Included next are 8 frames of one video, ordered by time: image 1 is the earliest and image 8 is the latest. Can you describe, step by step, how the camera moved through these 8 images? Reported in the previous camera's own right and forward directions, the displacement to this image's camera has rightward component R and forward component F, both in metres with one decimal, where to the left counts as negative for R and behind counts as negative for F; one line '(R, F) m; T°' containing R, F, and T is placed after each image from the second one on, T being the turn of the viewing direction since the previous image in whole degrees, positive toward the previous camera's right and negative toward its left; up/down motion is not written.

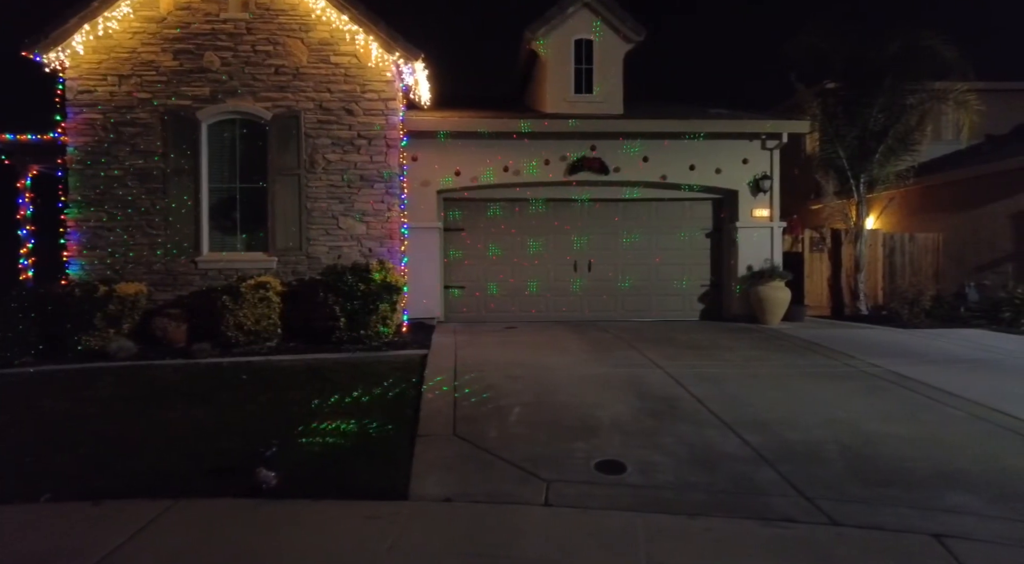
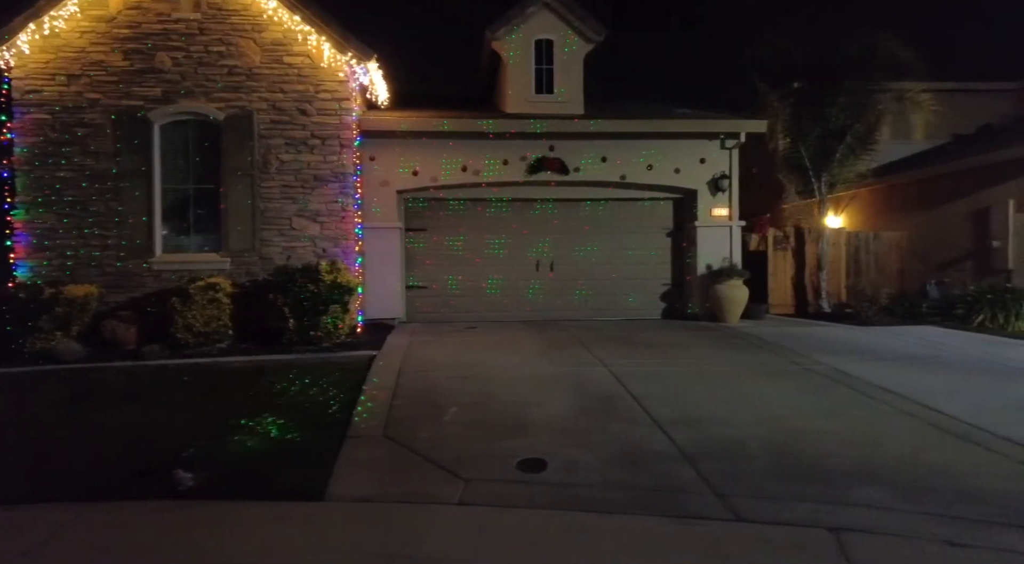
(+0.6, 0.0) m; +1°
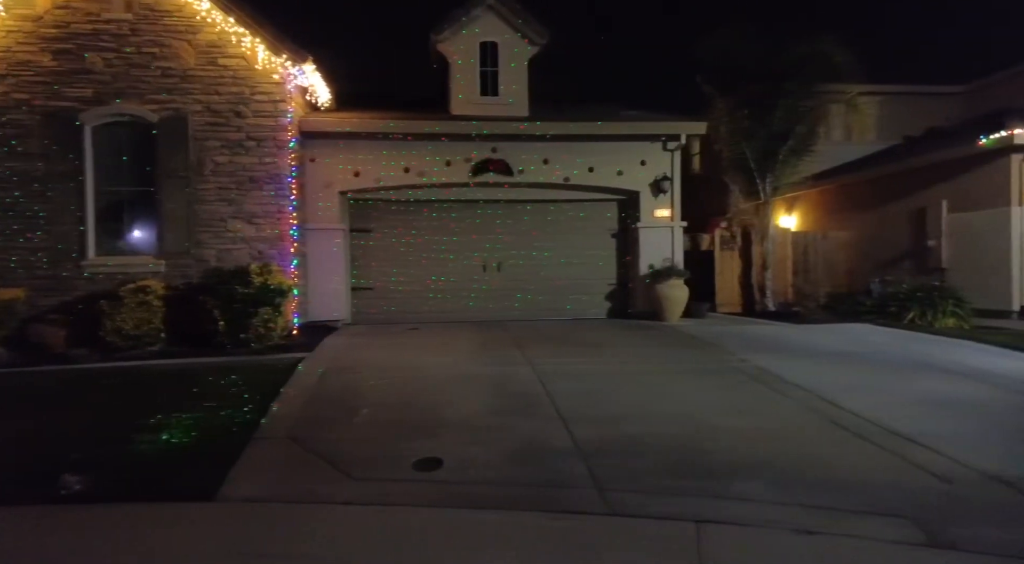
(+0.7, -0.1) m; +2°
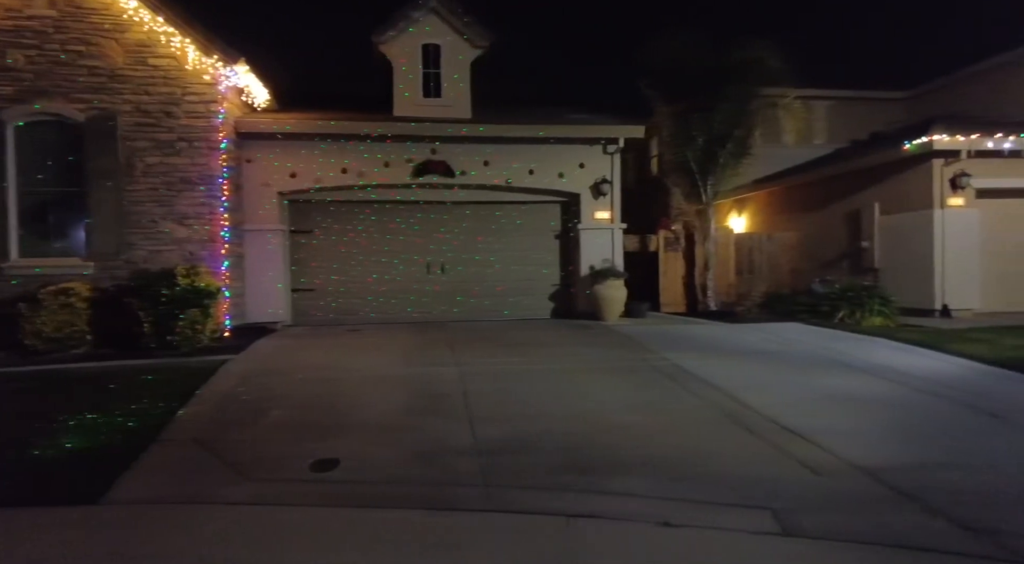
(+0.7, -0.1) m; +2°
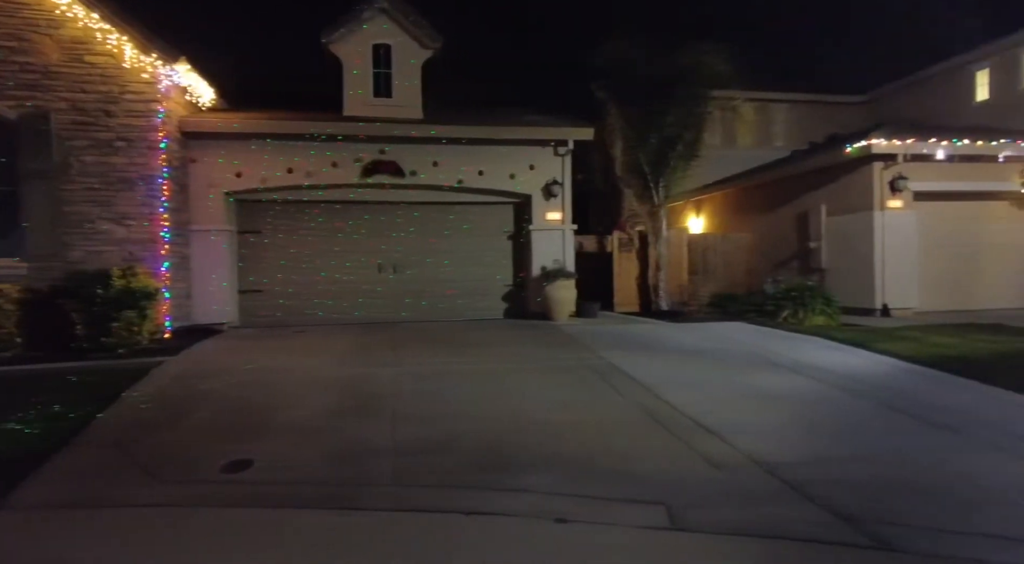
(+0.5, -0.1) m; +2°
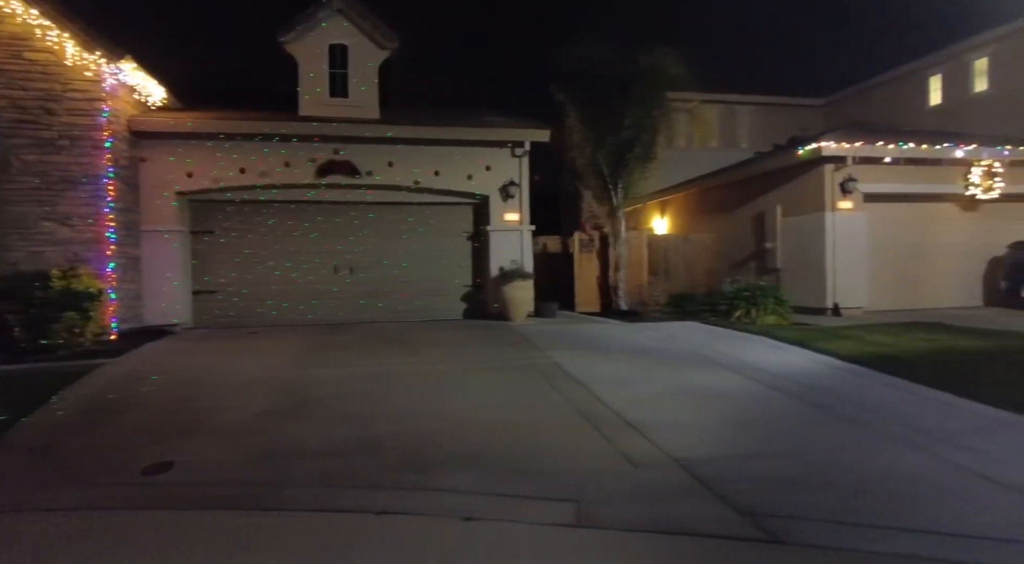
(+0.5, -0.1) m; +2°
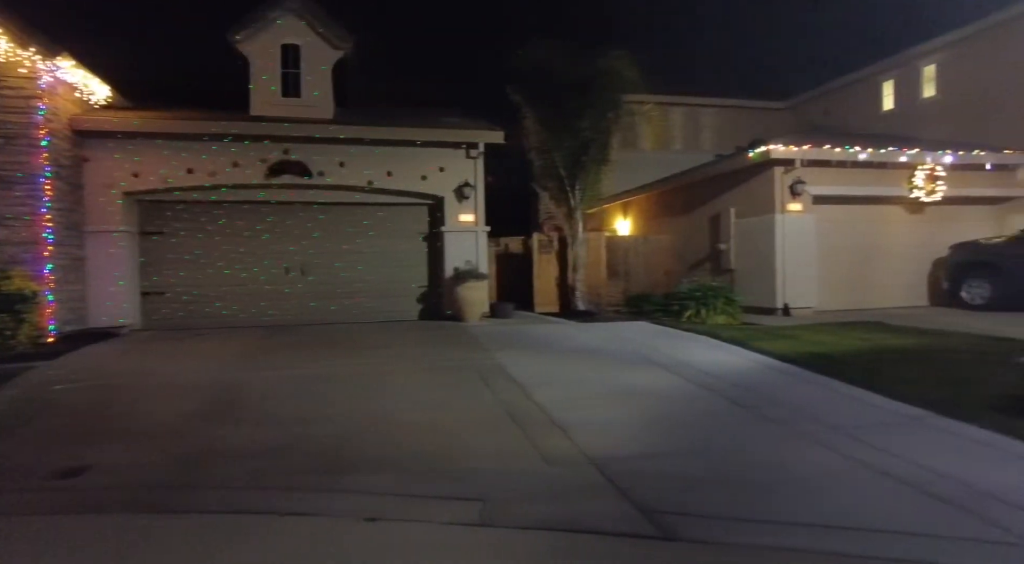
(+0.5, 0.0) m; +2°
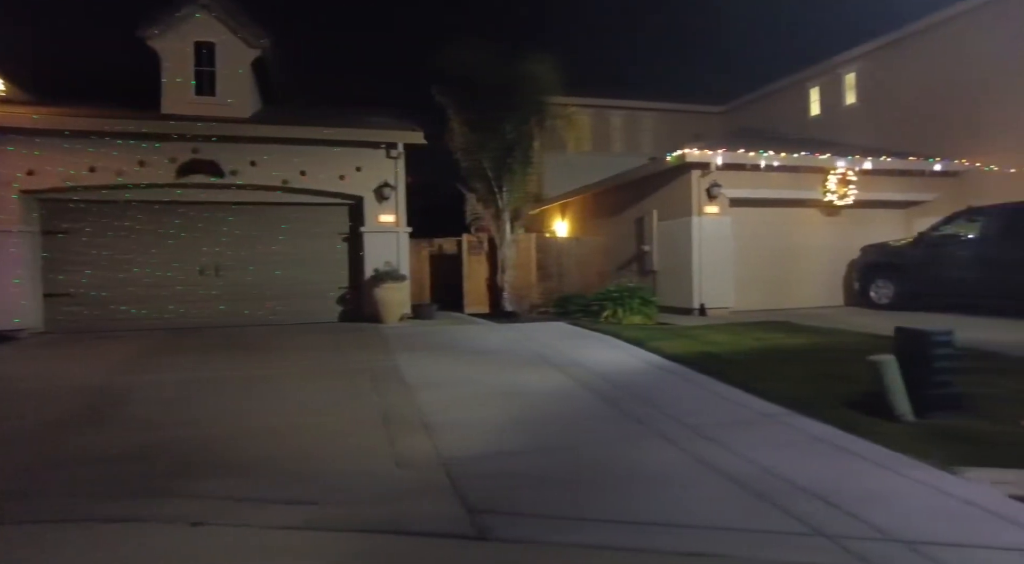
(+1.0, 0.0) m; +3°
